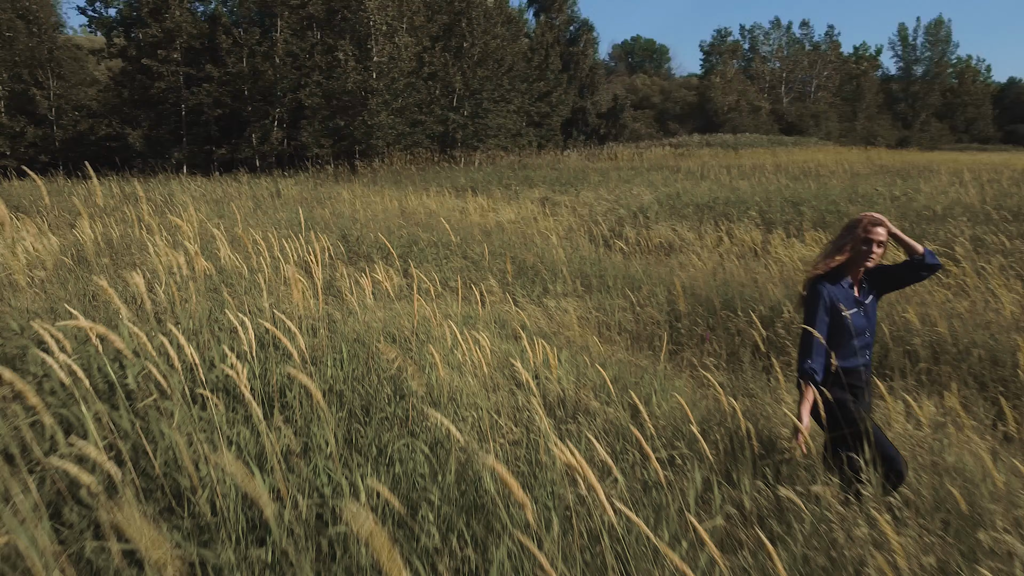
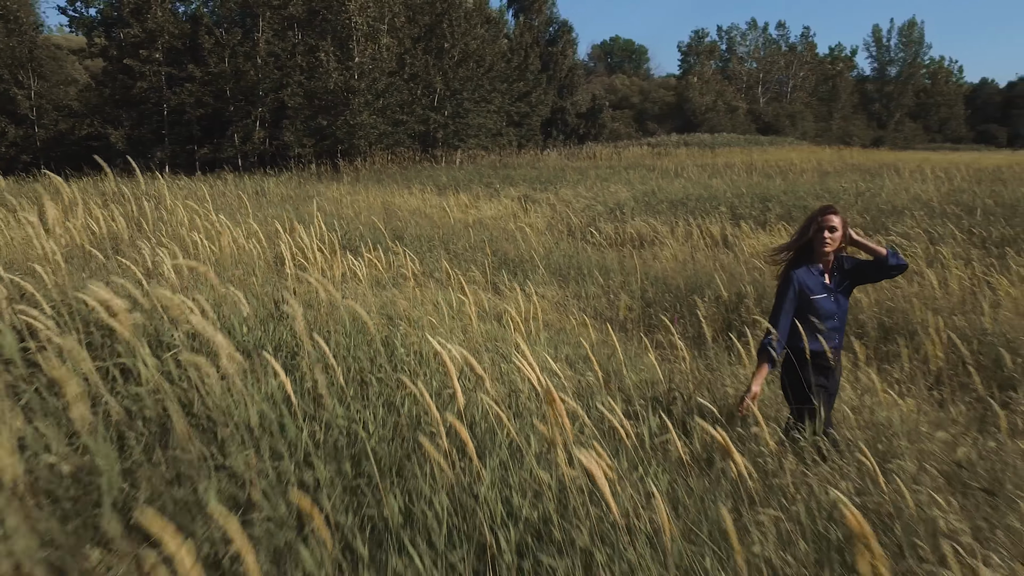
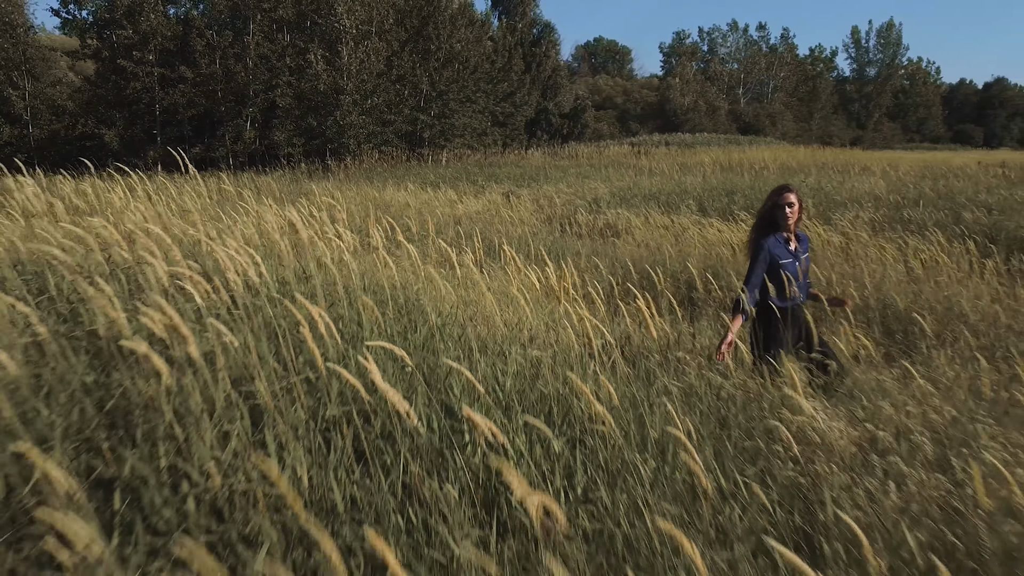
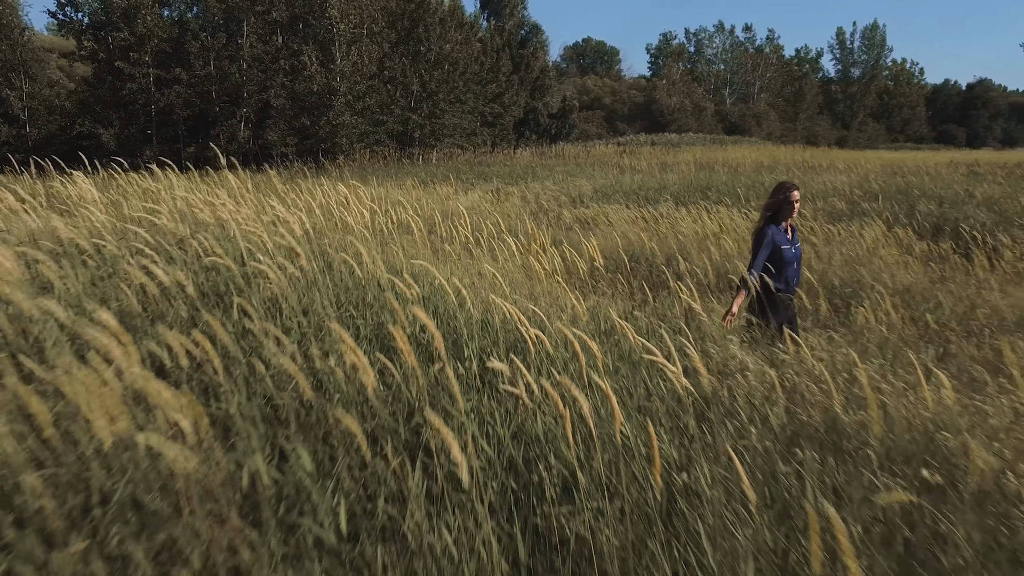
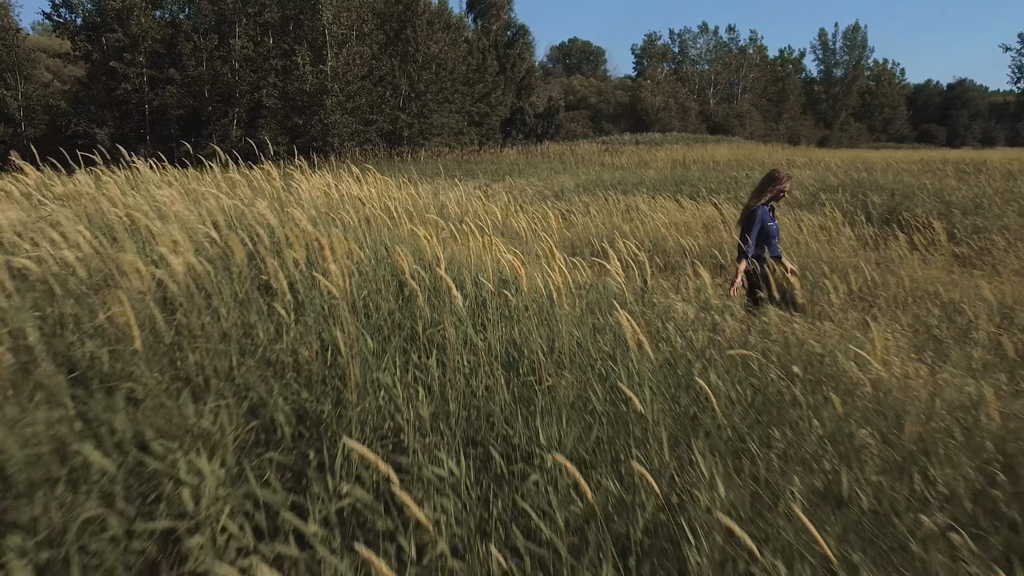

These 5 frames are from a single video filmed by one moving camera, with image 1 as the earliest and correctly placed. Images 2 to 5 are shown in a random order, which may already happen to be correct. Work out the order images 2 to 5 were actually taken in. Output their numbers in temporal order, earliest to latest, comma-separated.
2, 3, 4, 5
